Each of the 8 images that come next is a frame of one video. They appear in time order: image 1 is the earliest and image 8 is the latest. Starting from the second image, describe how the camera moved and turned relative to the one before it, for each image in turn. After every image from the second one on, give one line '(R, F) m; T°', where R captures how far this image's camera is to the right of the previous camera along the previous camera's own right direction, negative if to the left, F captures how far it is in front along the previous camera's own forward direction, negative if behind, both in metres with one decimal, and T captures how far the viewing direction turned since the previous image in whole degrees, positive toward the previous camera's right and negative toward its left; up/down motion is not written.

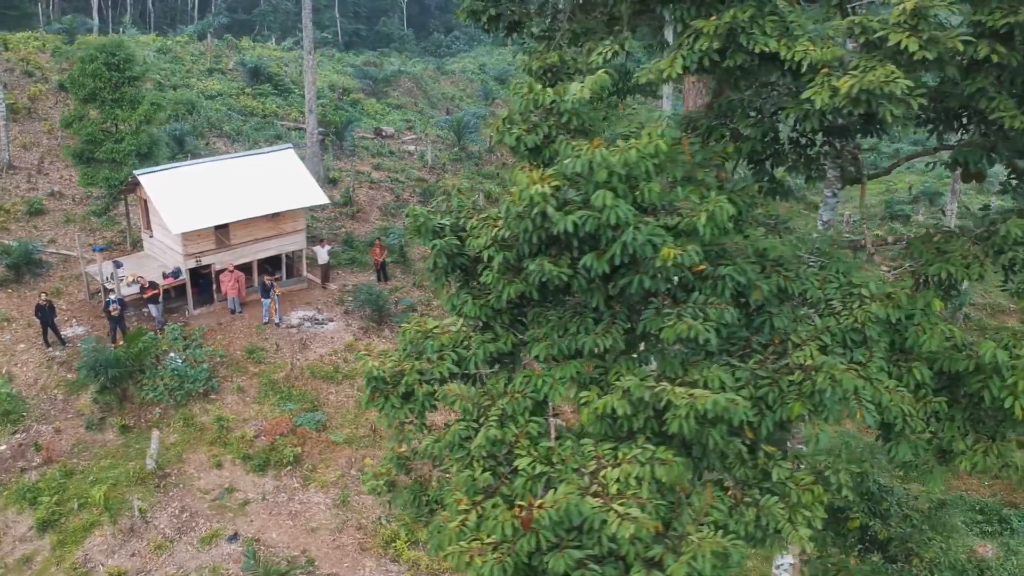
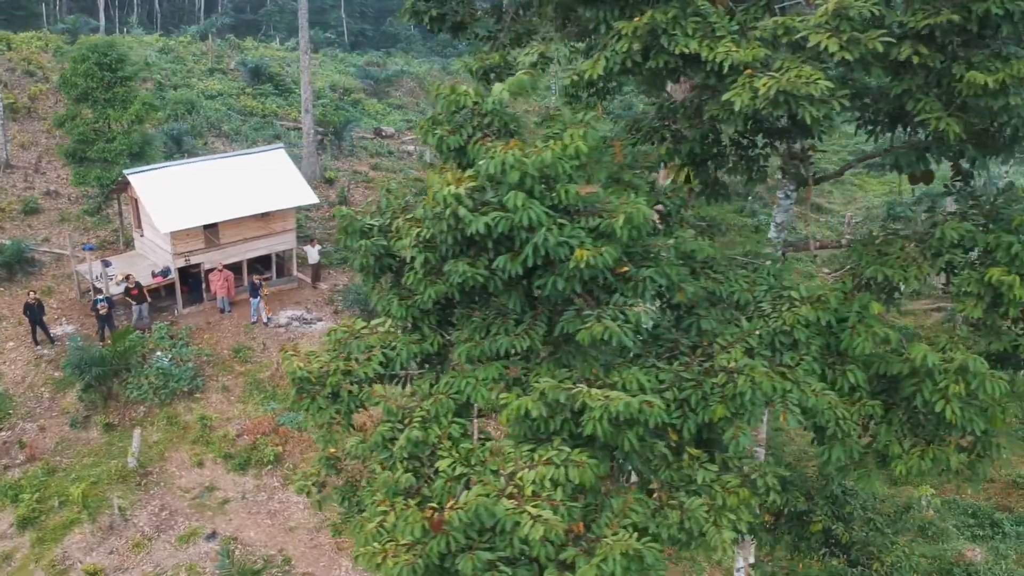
(+0.5, 0.0) m; -1°
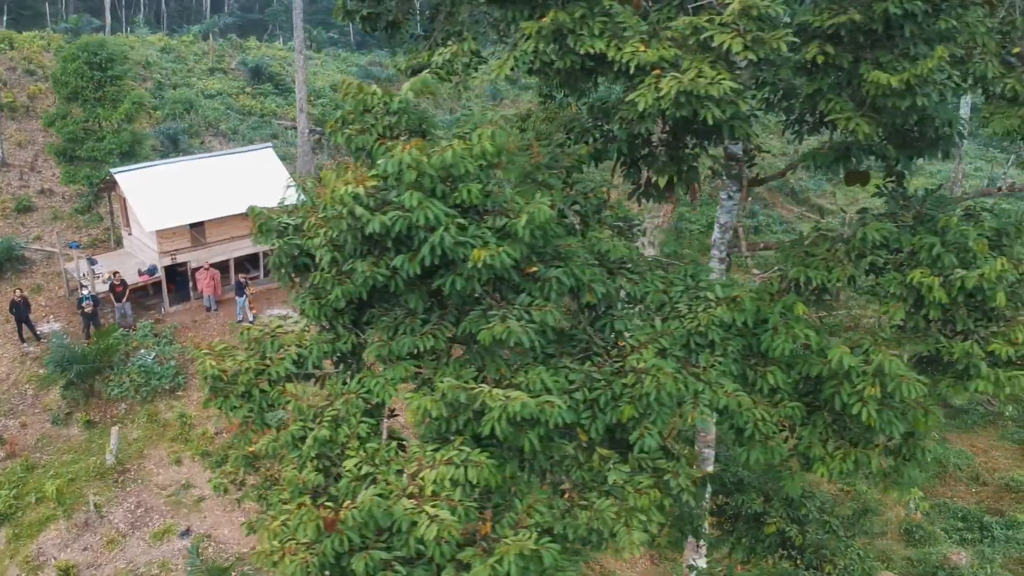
(+0.5, 0.0) m; -1°
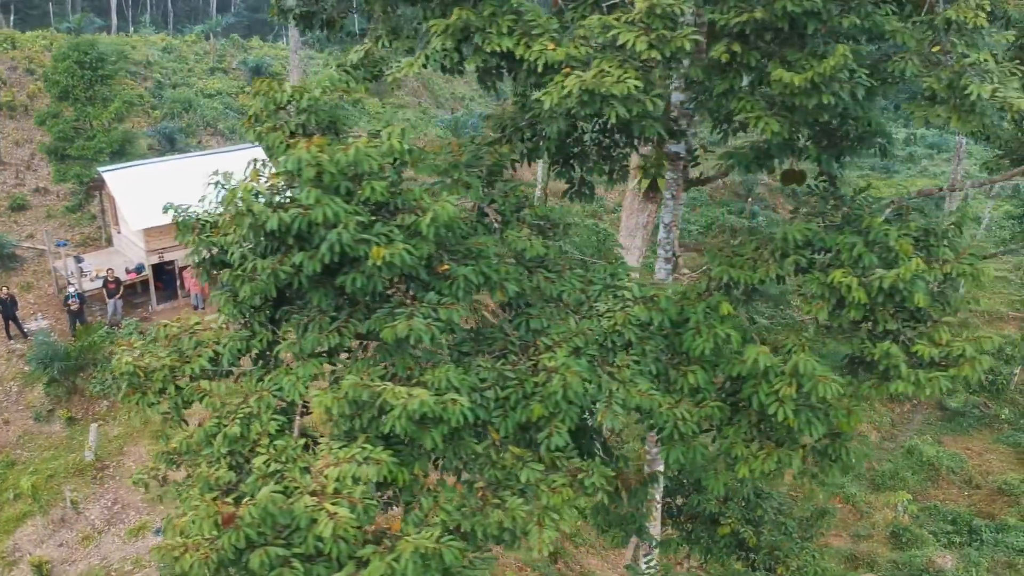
(+0.5, 0.0) m; -1°
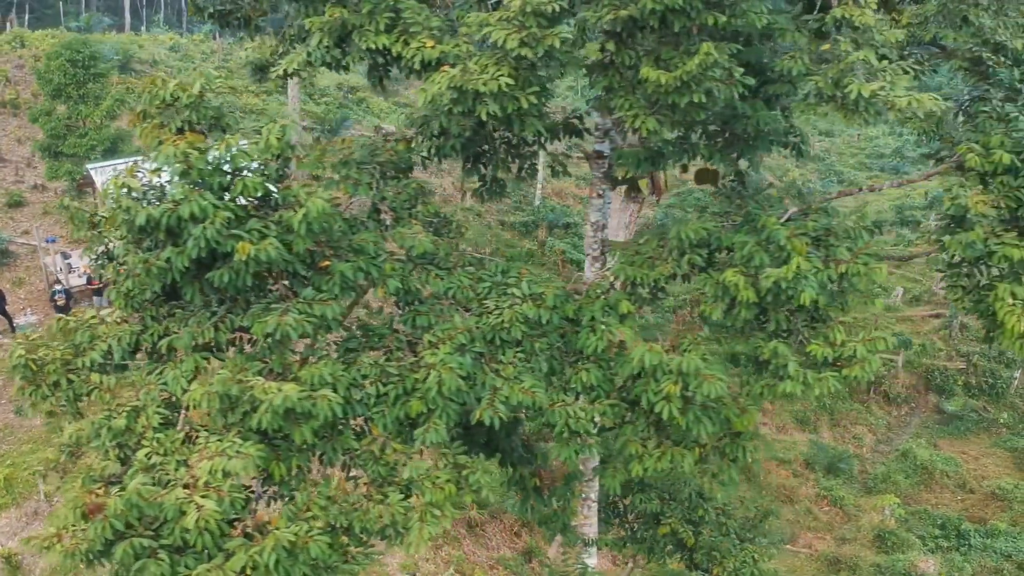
(+0.7, 0.0) m; -1°
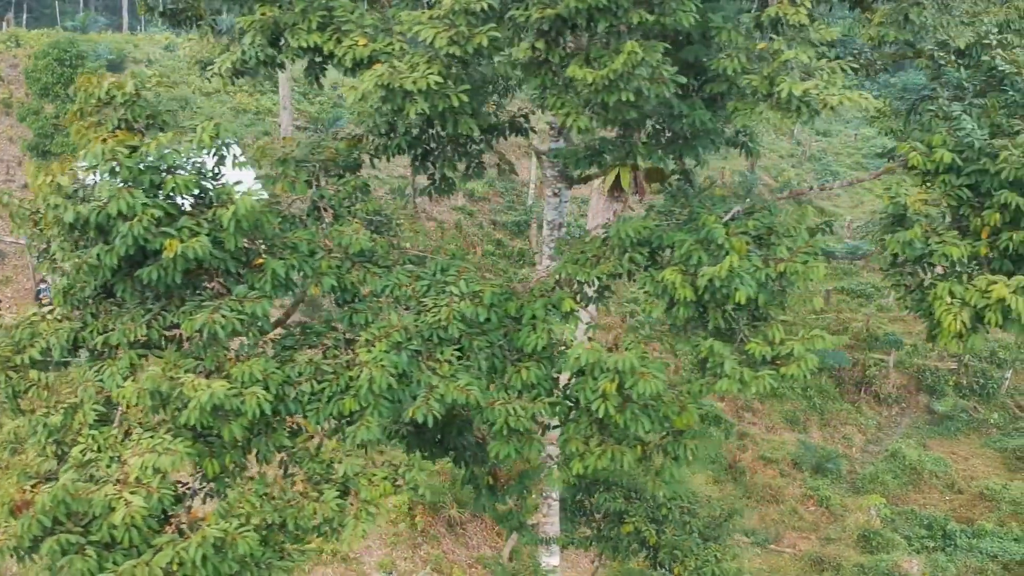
(+0.4, 0.0) m; 0°
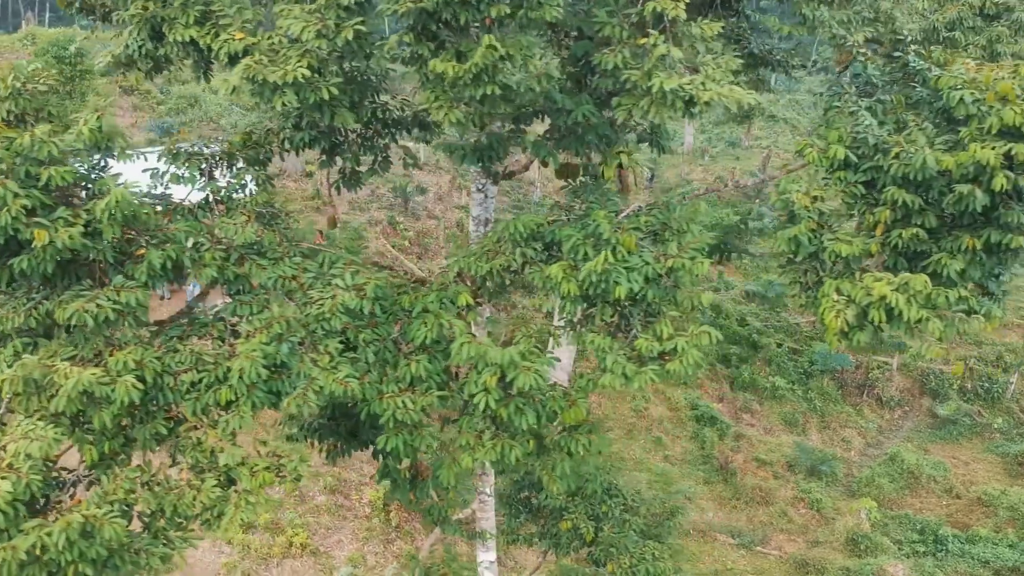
(+0.8, 0.0) m; -2°
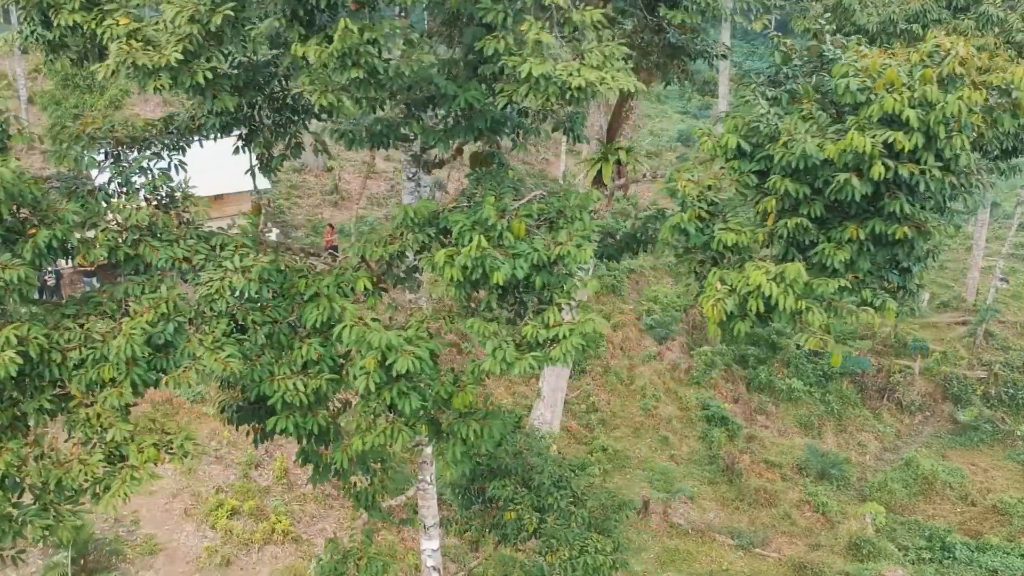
(+0.9, 0.0) m; -3°
